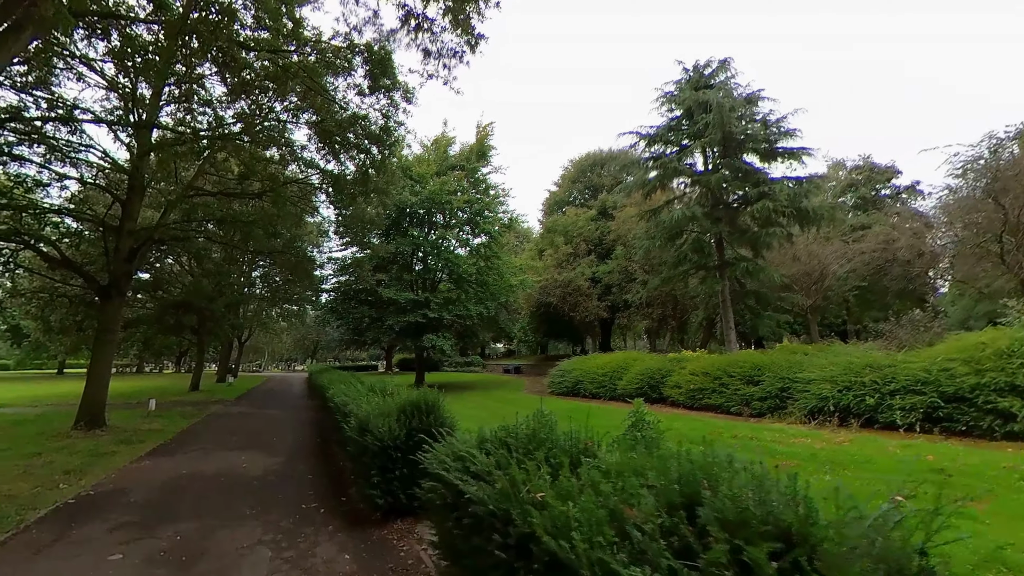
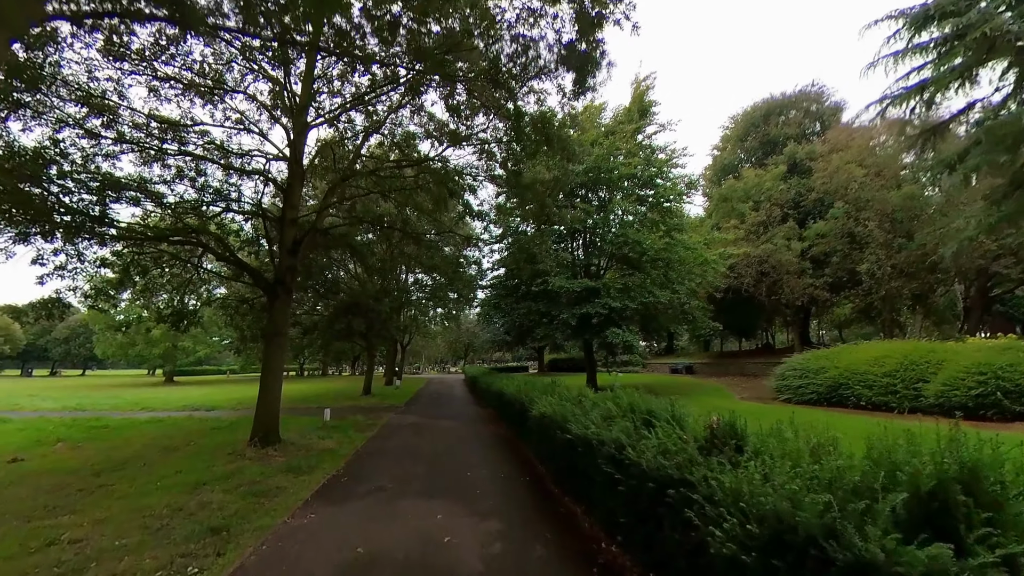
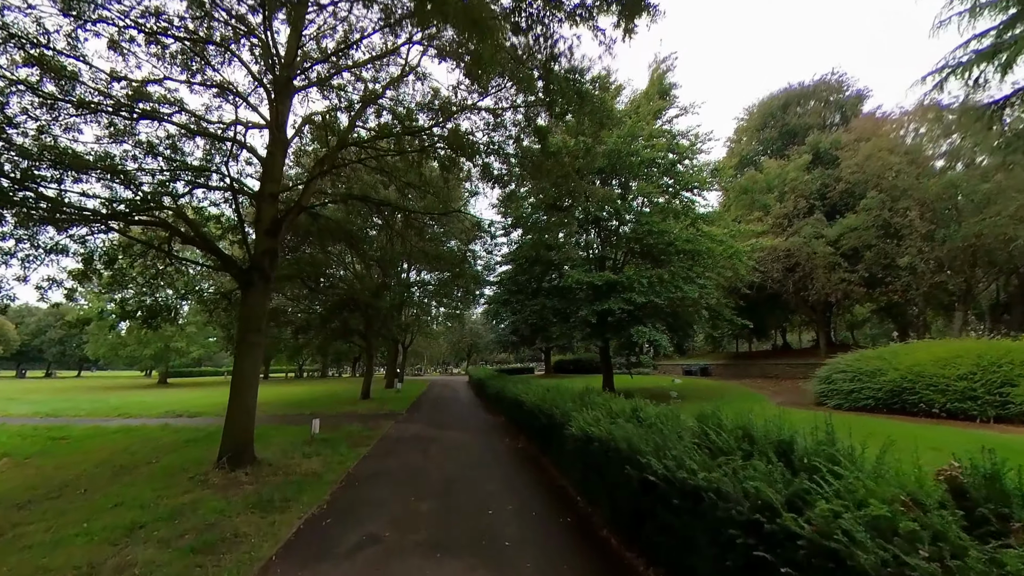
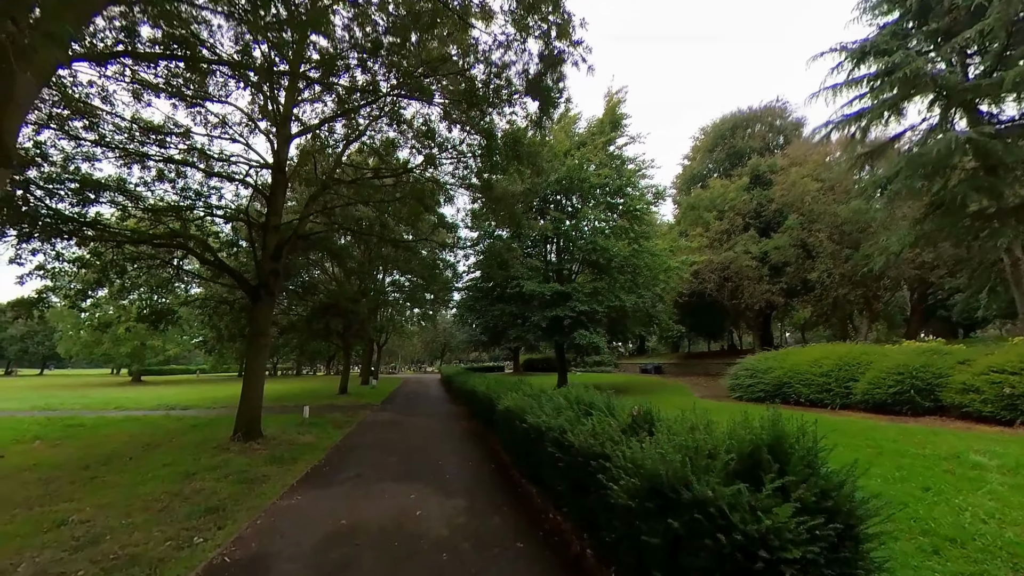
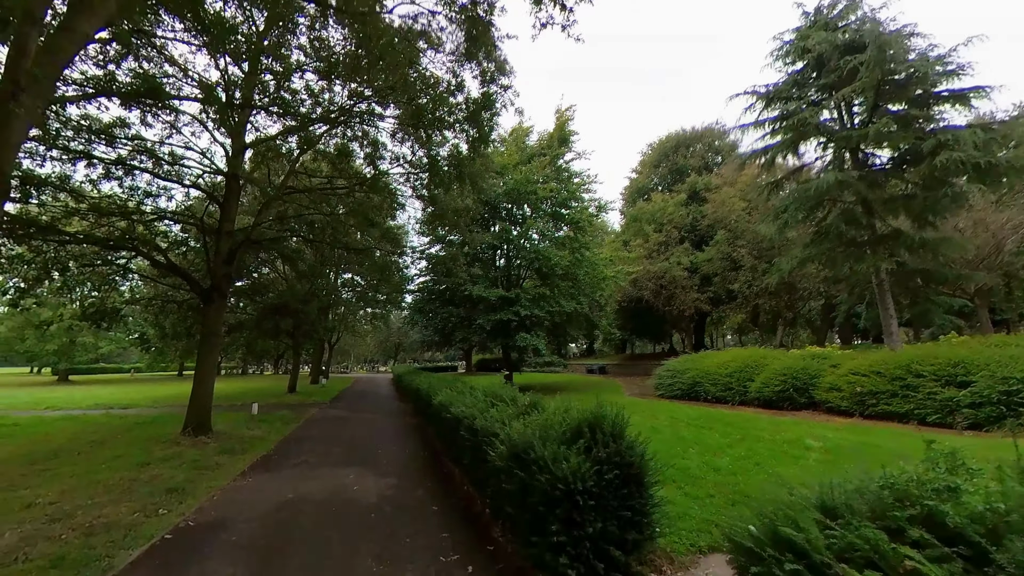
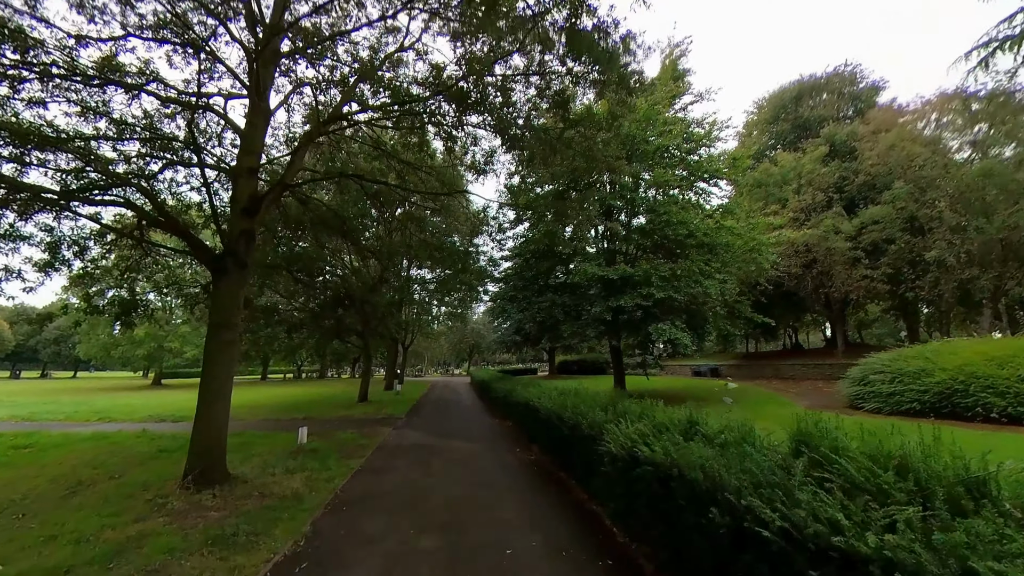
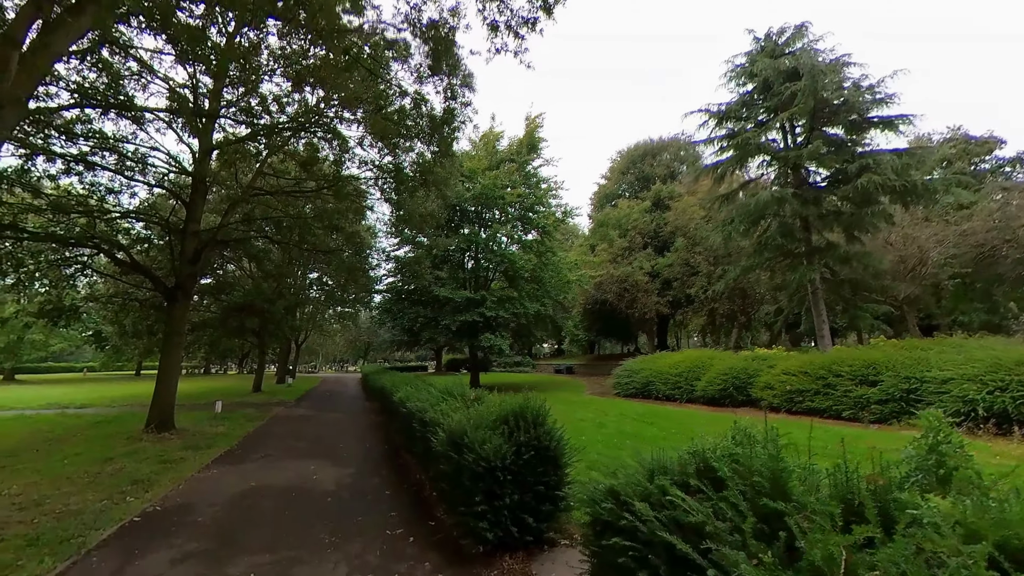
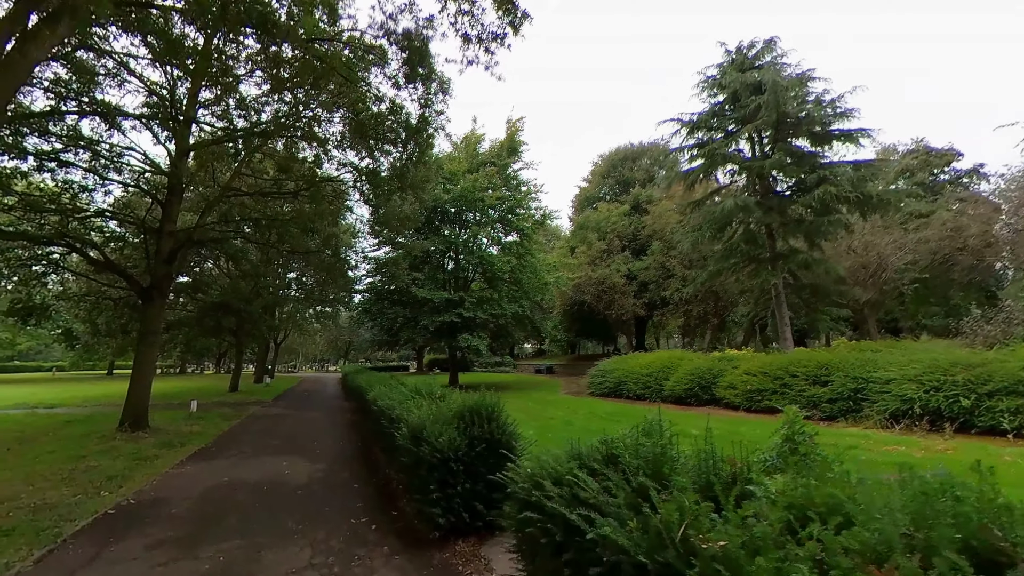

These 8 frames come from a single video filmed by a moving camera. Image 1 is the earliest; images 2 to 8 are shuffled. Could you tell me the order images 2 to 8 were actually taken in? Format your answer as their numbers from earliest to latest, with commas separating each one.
8, 7, 5, 4, 2, 3, 6
